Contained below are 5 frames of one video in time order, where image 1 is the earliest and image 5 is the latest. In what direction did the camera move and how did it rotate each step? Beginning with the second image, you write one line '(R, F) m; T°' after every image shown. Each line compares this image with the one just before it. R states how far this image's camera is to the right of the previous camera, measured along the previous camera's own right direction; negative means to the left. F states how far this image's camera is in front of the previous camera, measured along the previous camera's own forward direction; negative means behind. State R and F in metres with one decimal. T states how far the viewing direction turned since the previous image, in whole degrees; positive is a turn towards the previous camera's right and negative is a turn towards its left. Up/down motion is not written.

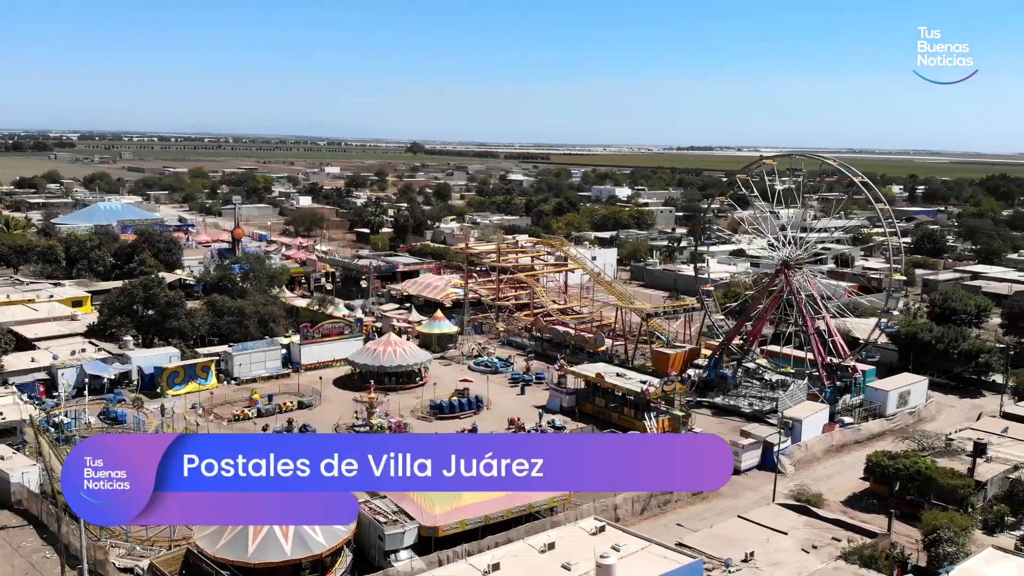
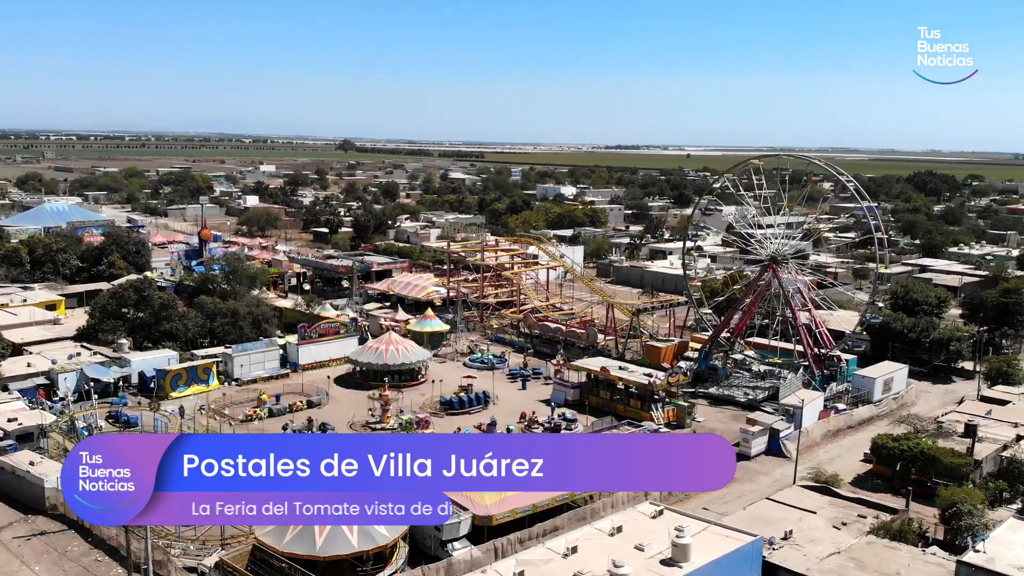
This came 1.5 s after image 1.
(-2.0, -0.4) m; +4°
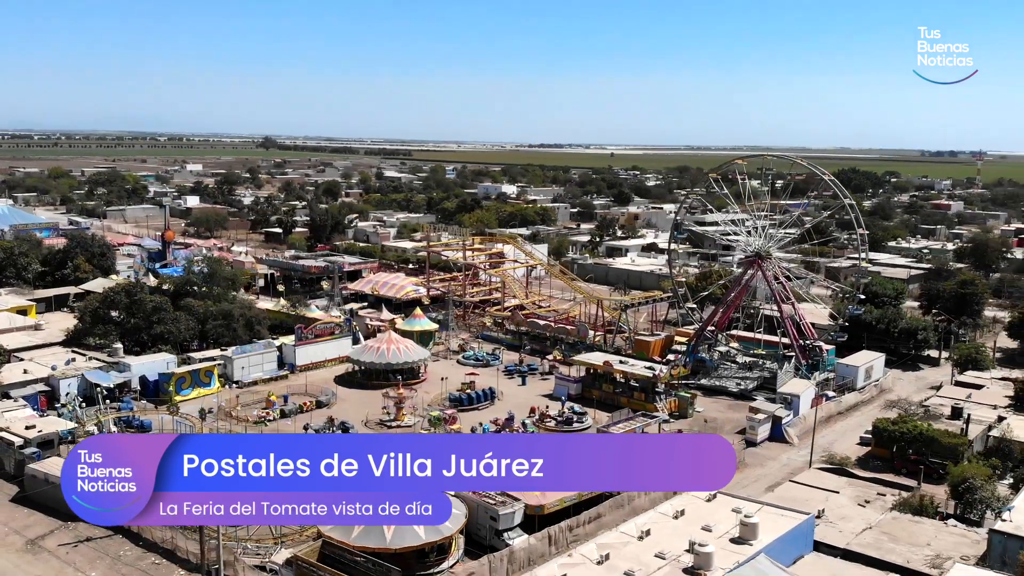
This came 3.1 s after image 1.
(-2.2, -0.4) m; +4°
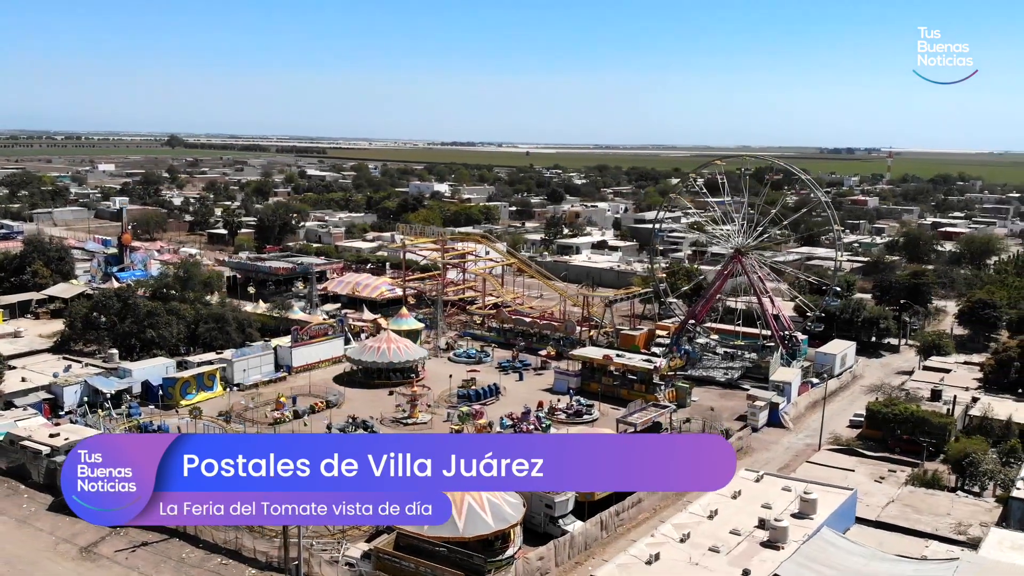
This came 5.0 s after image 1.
(-2.5, -0.5) m; +5°
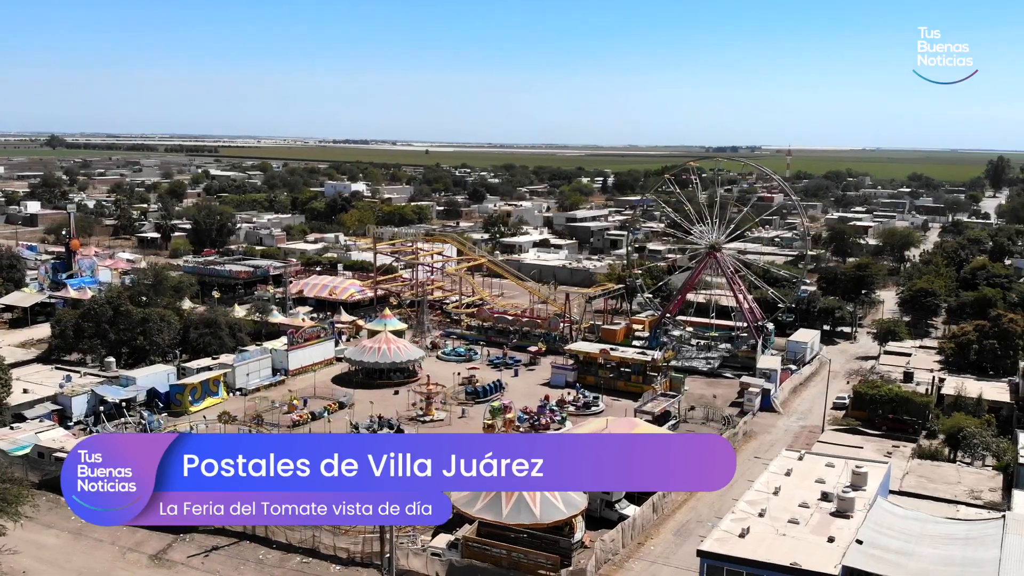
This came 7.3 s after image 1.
(-2.9, -0.6) m; +6°
